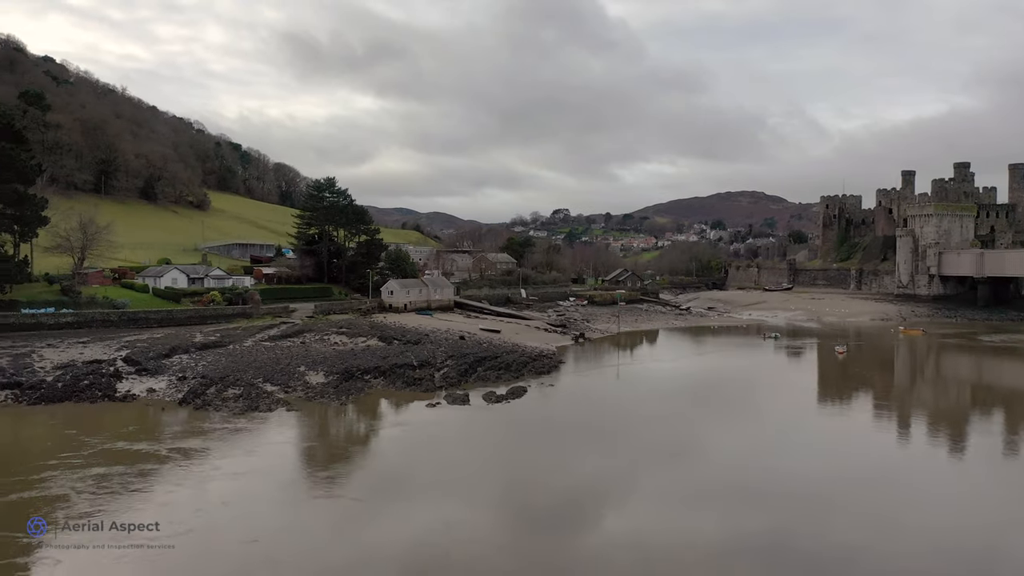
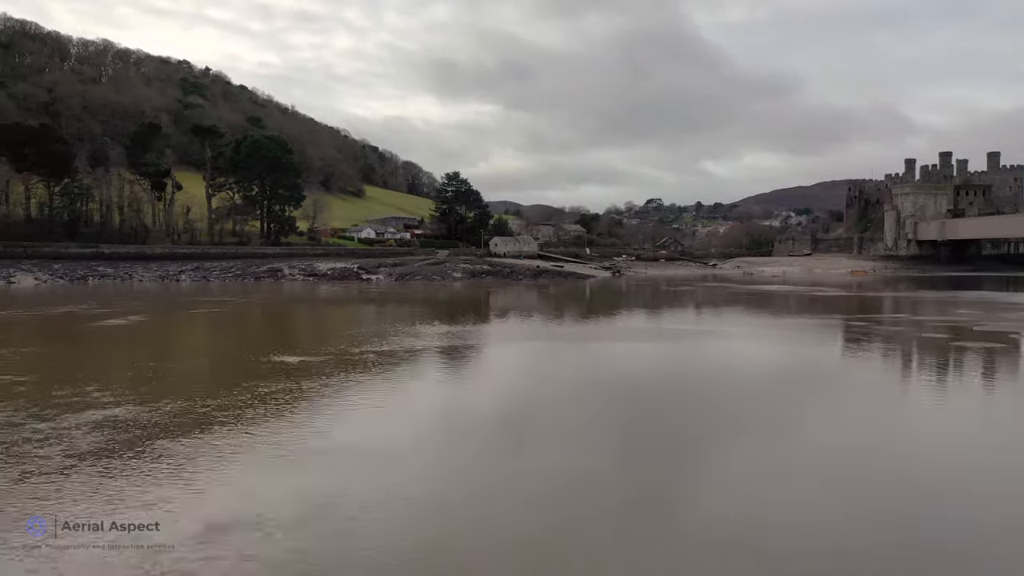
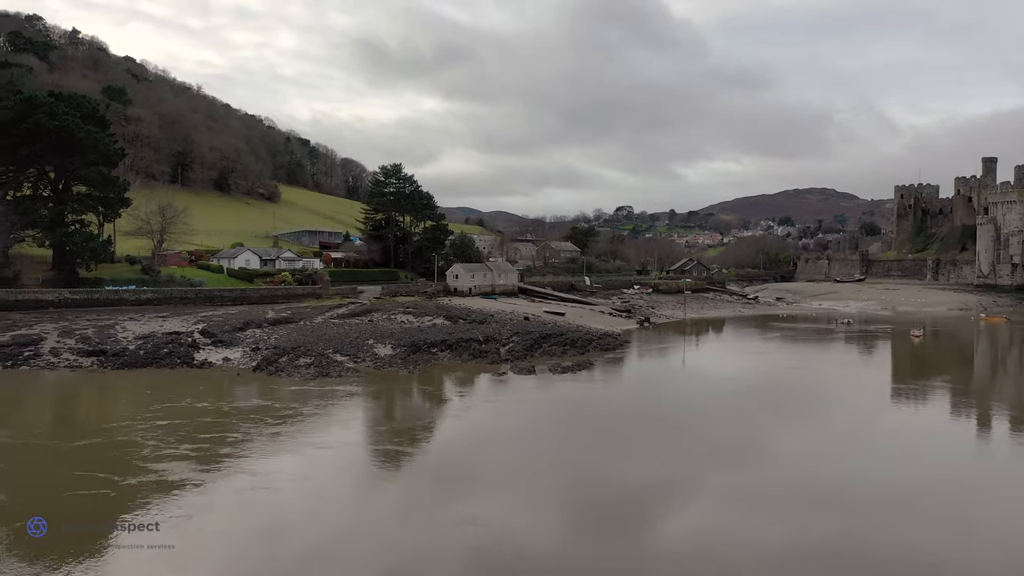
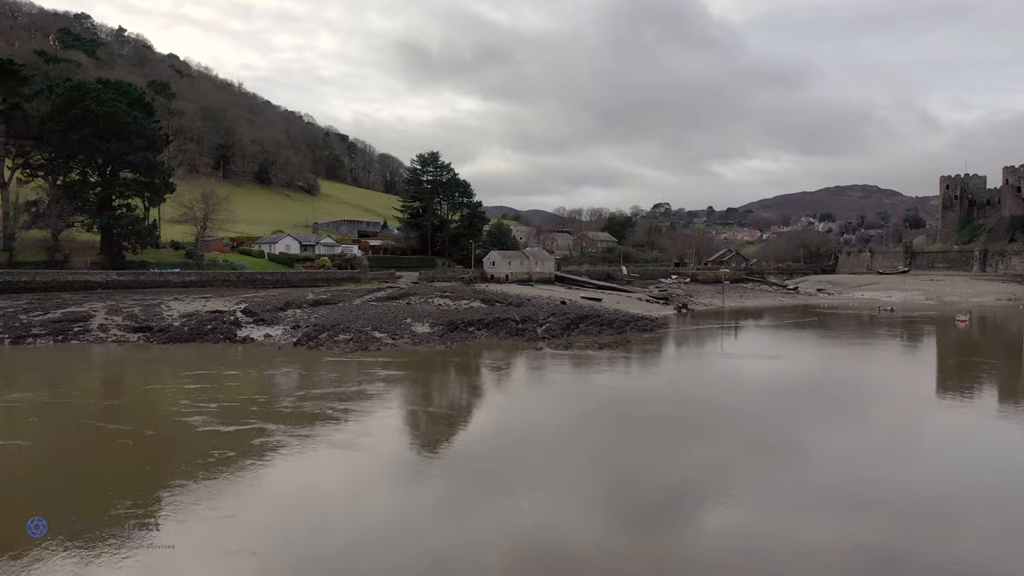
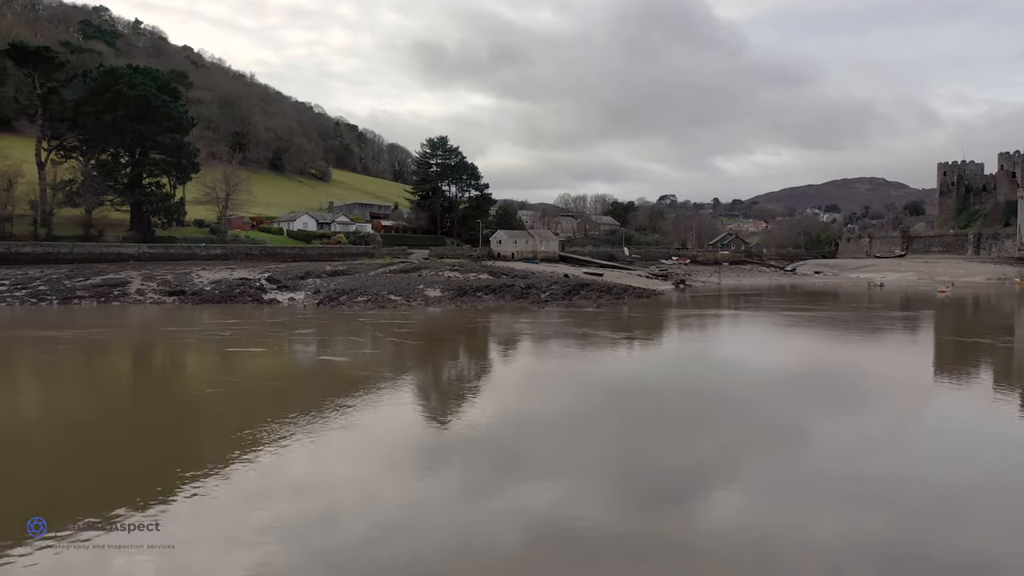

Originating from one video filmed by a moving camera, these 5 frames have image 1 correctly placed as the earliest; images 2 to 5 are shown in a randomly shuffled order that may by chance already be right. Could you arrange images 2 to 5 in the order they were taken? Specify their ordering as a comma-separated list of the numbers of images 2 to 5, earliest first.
3, 4, 5, 2
